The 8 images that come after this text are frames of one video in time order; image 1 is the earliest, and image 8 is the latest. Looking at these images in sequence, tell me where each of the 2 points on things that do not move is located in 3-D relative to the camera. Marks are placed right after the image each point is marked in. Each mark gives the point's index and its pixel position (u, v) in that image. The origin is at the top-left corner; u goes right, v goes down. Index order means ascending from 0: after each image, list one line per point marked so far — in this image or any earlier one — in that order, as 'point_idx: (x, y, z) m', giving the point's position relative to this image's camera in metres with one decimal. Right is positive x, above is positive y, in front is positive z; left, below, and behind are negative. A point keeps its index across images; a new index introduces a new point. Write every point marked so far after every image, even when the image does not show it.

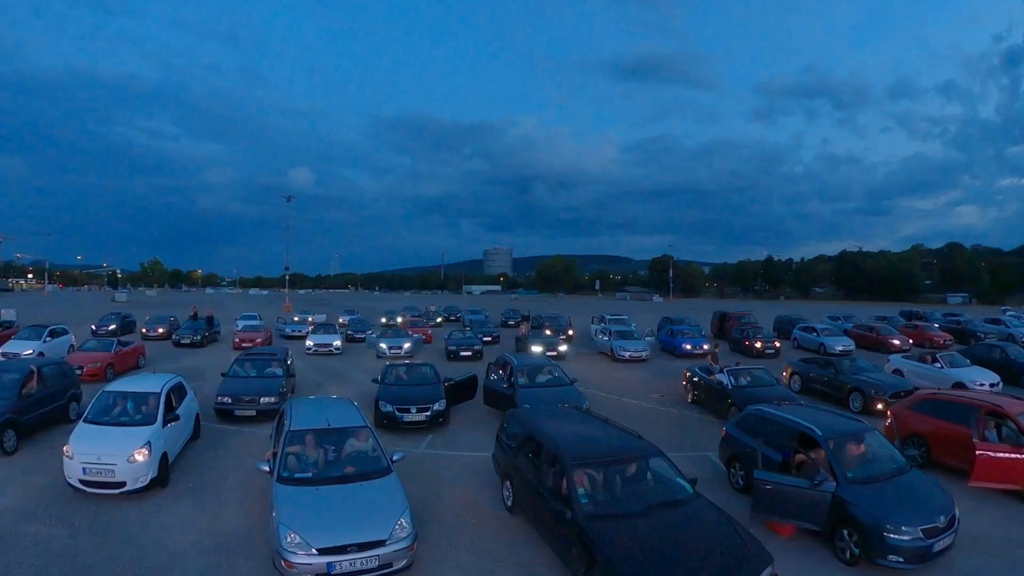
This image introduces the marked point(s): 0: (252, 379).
0: (-6.9, -2.3, +17.8) m
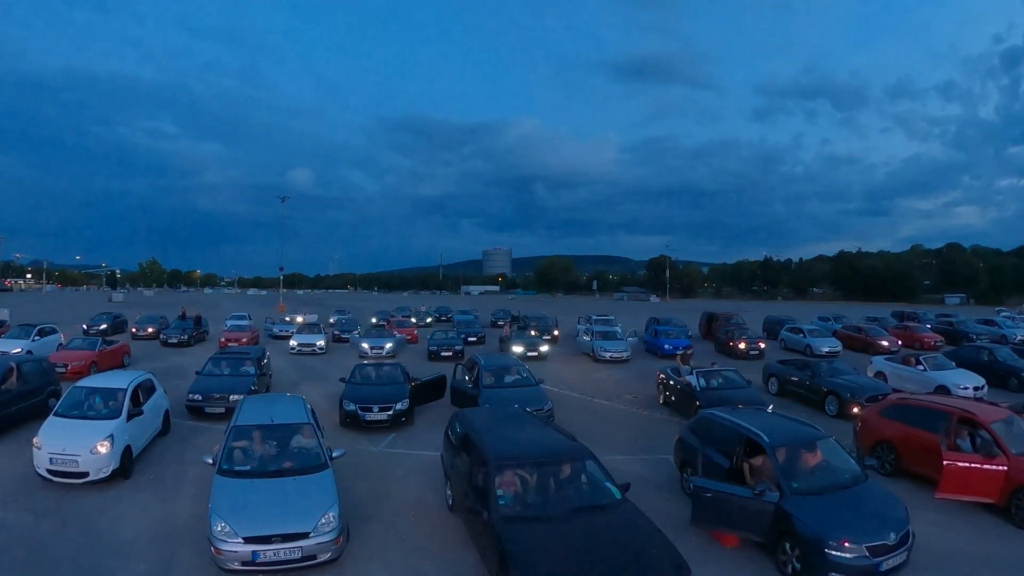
0: (-7.5, -2.3, +17.7) m
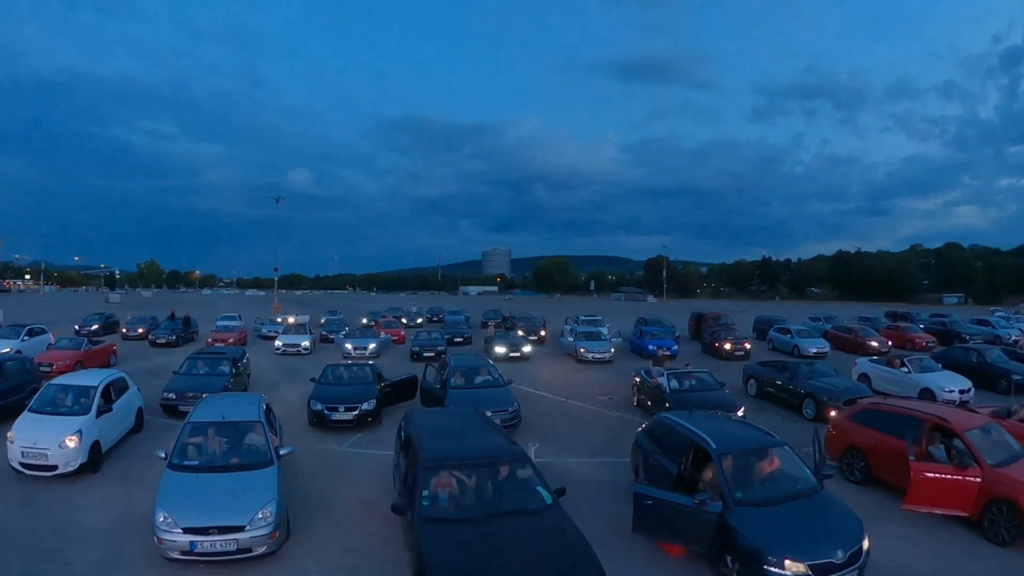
0: (-8.1, -2.3, +17.6) m
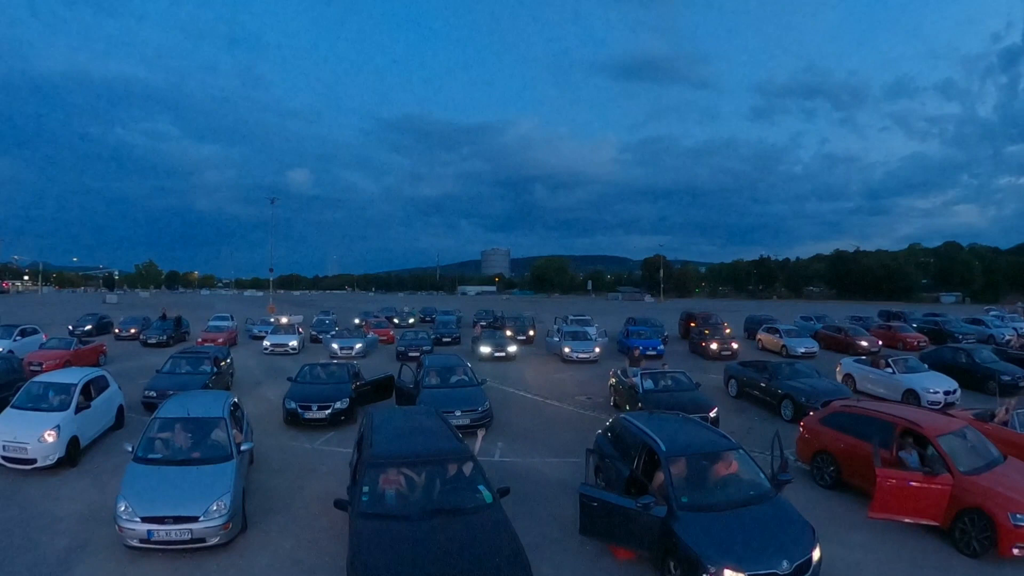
0: (-8.6, -2.3, +17.5) m
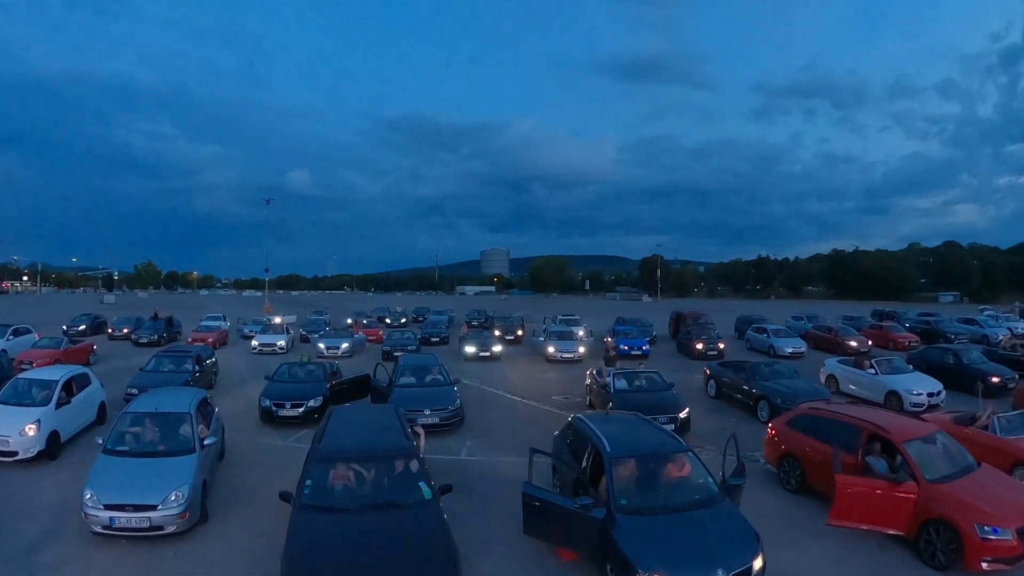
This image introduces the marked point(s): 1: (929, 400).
0: (-9.1, -2.3, +17.6) m
1: (+11.2, -3.0, +17.8) m
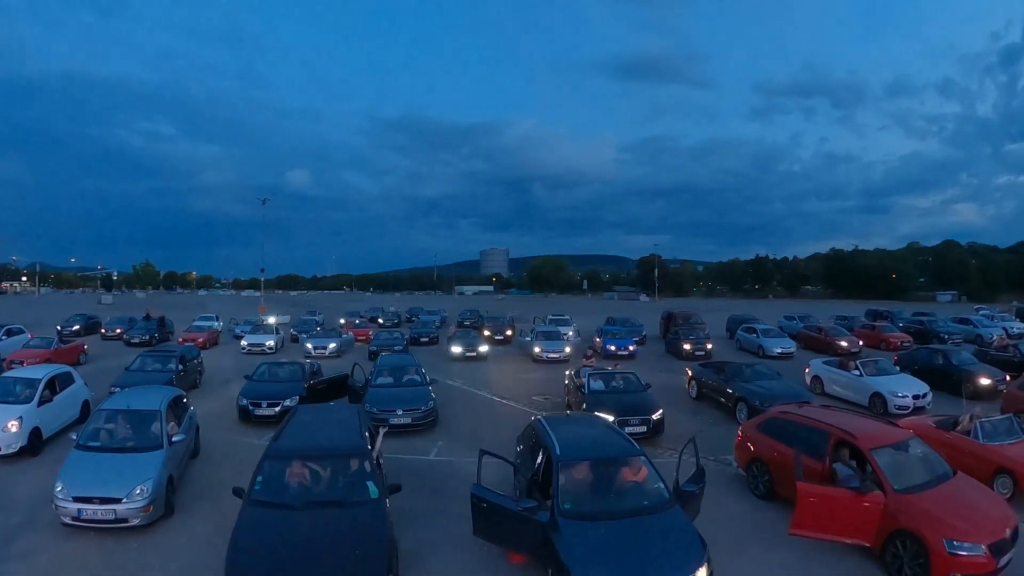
0: (-9.6, -2.3, +17.5) m
1: (+10.7, -3.0, +17.8) m
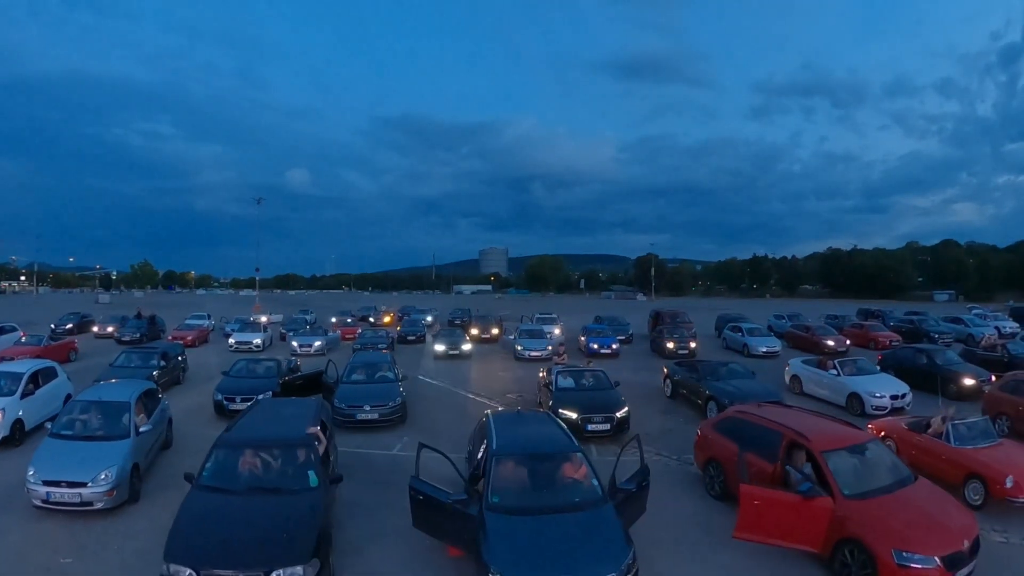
0: (-10.2, -2.3, +17.6) m
1: (+10.2, -2.9, +17.9) m
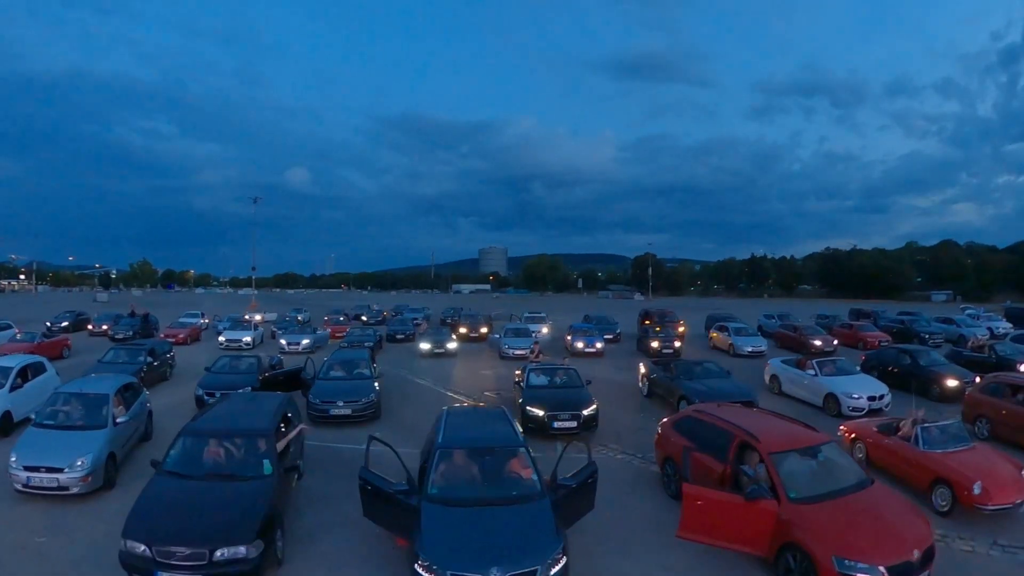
0: (-10.7, -2.2, +17.8) m
1: (+9.6, -2.9, +18.1) m
